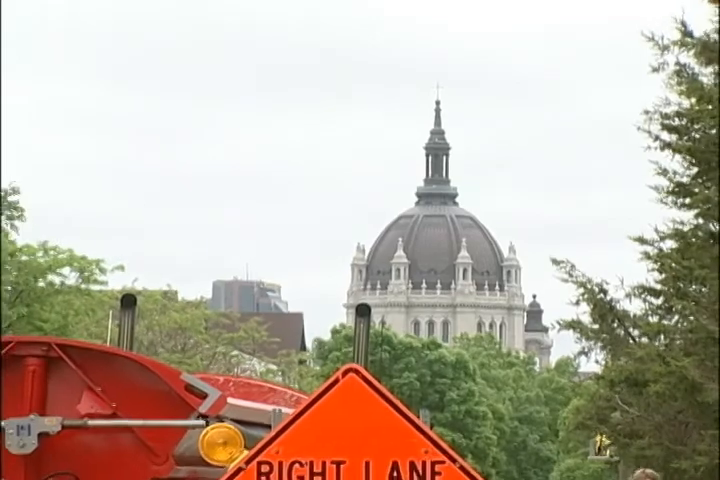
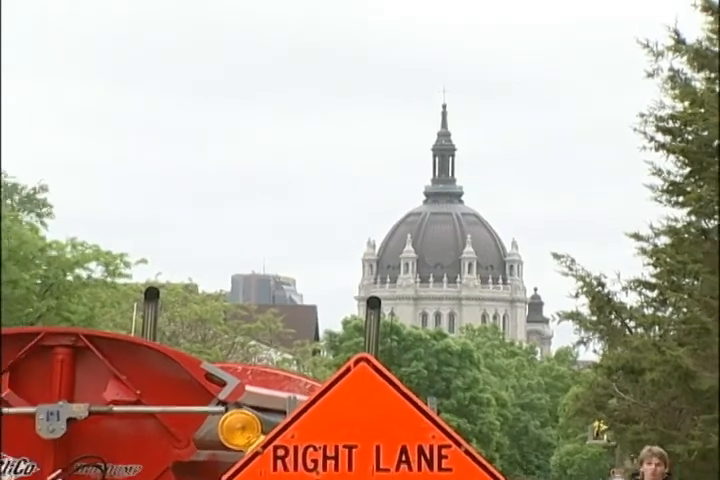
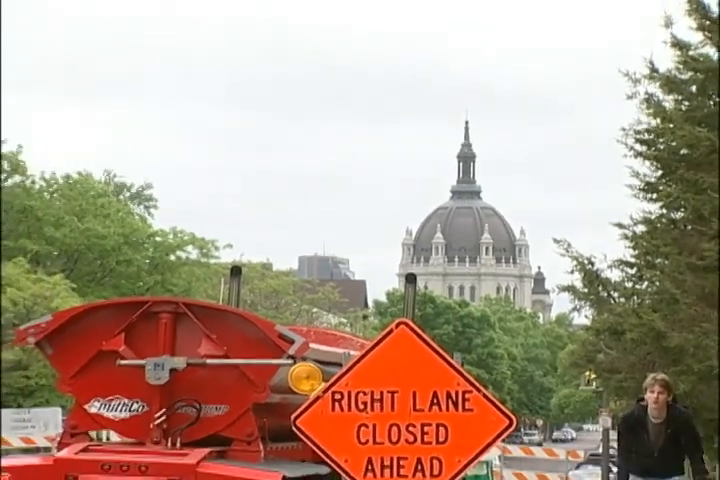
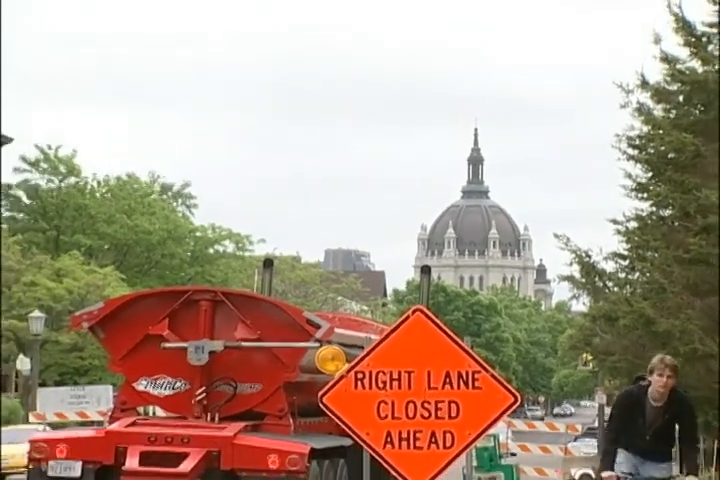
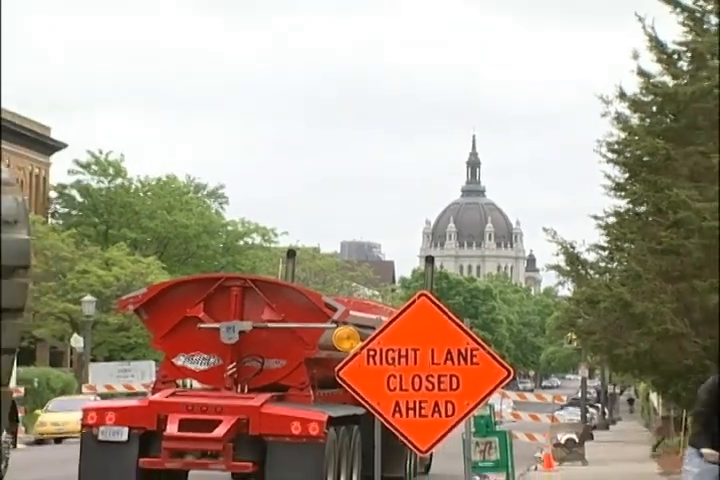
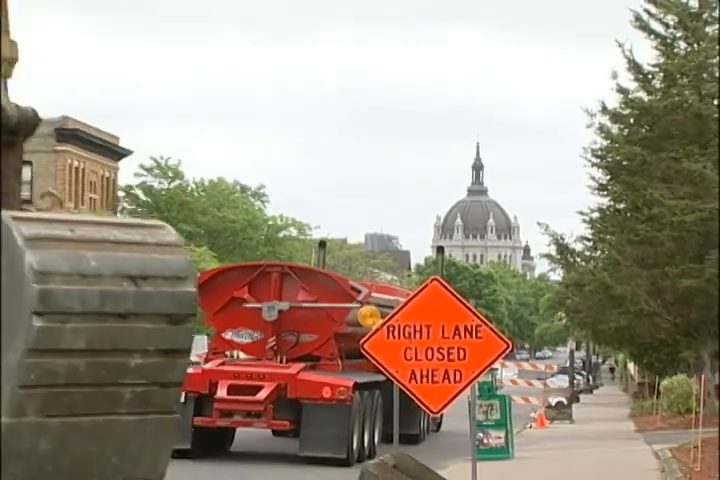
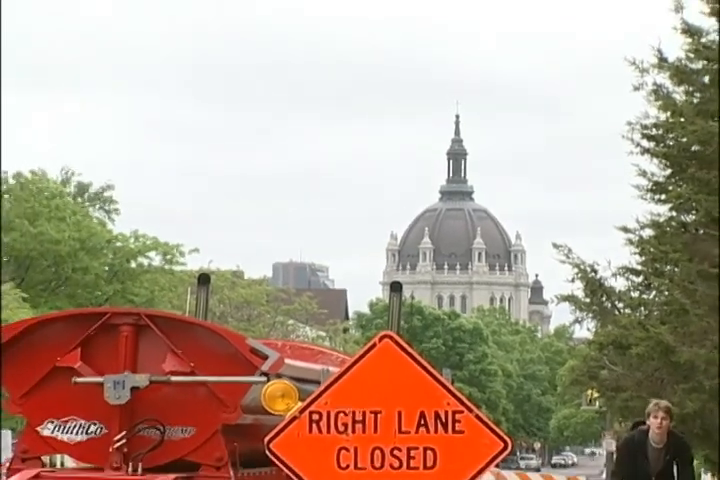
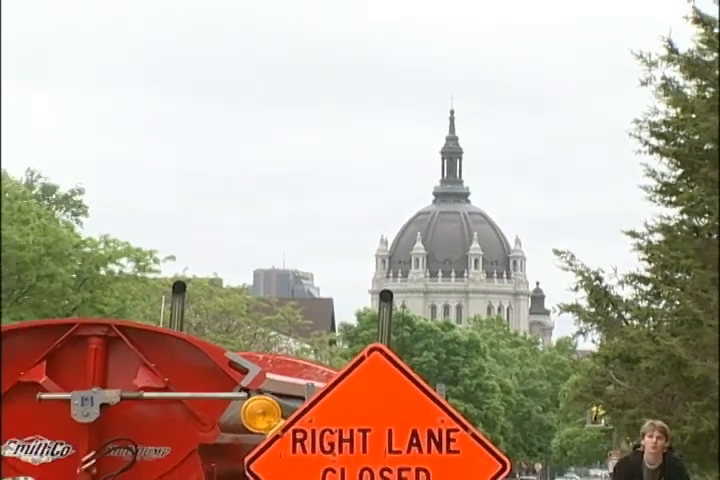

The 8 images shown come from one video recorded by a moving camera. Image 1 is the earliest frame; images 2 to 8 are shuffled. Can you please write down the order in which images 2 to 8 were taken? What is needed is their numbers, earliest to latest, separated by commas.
2, 8, 7, 3, 4, 5, 6
